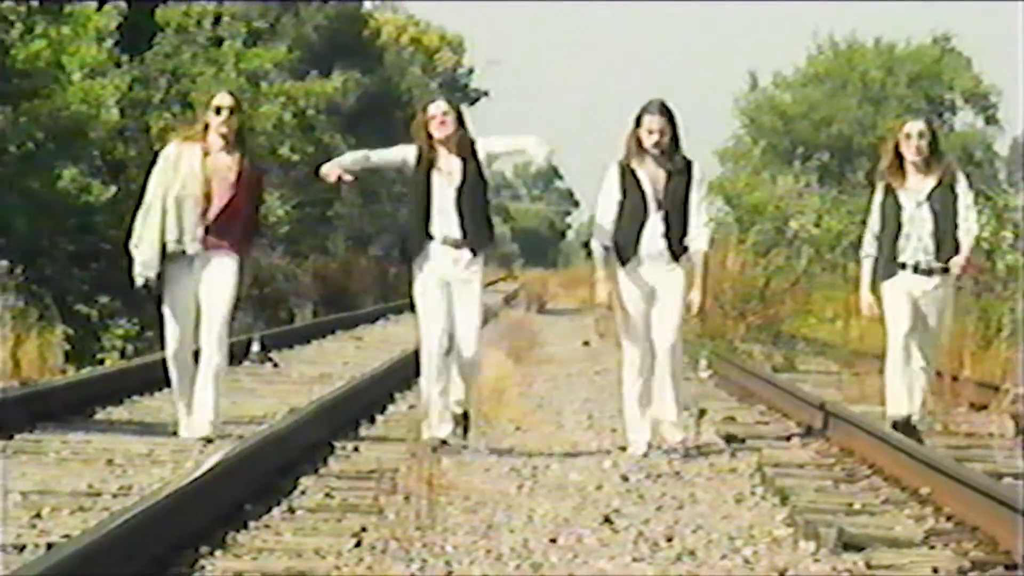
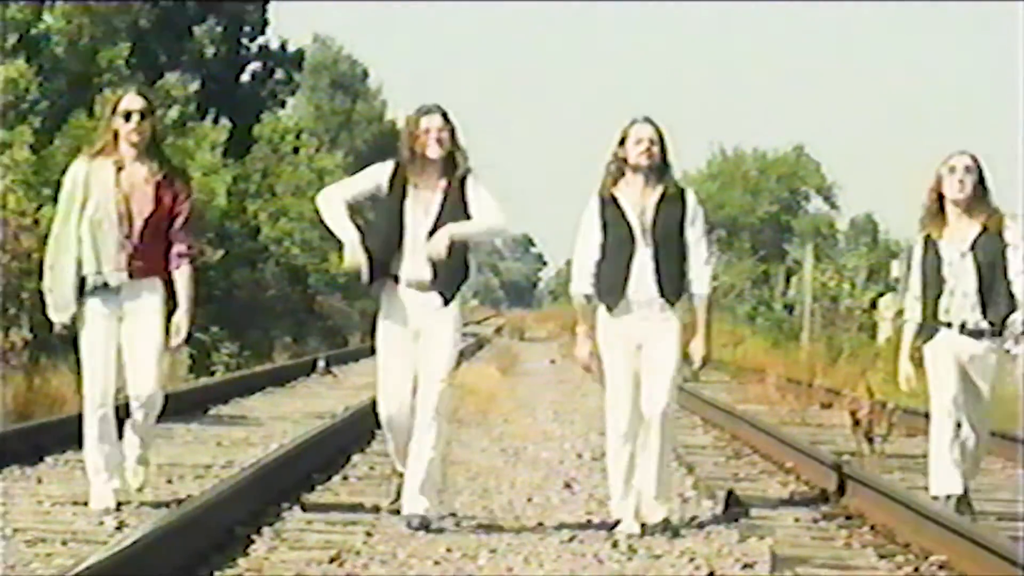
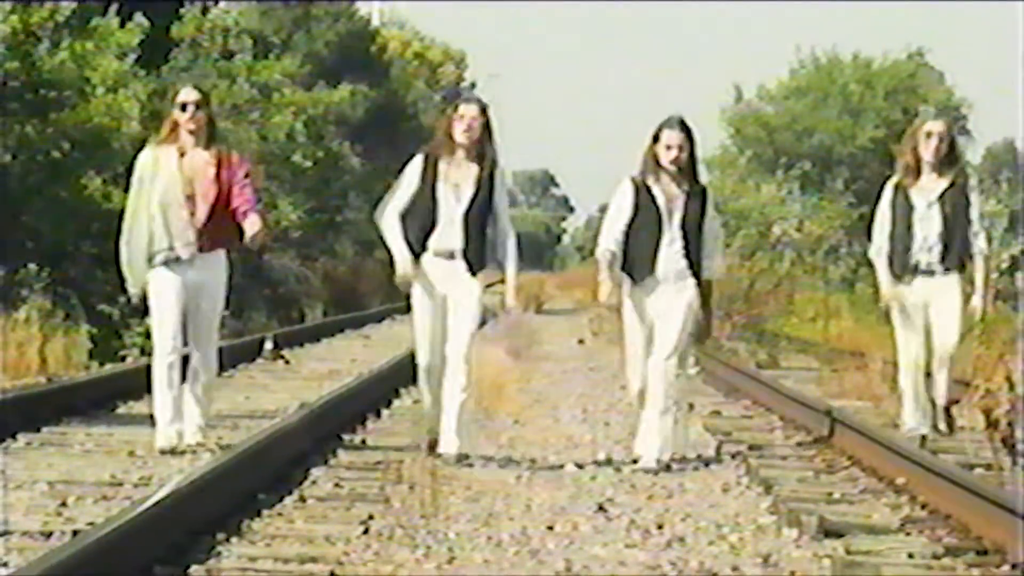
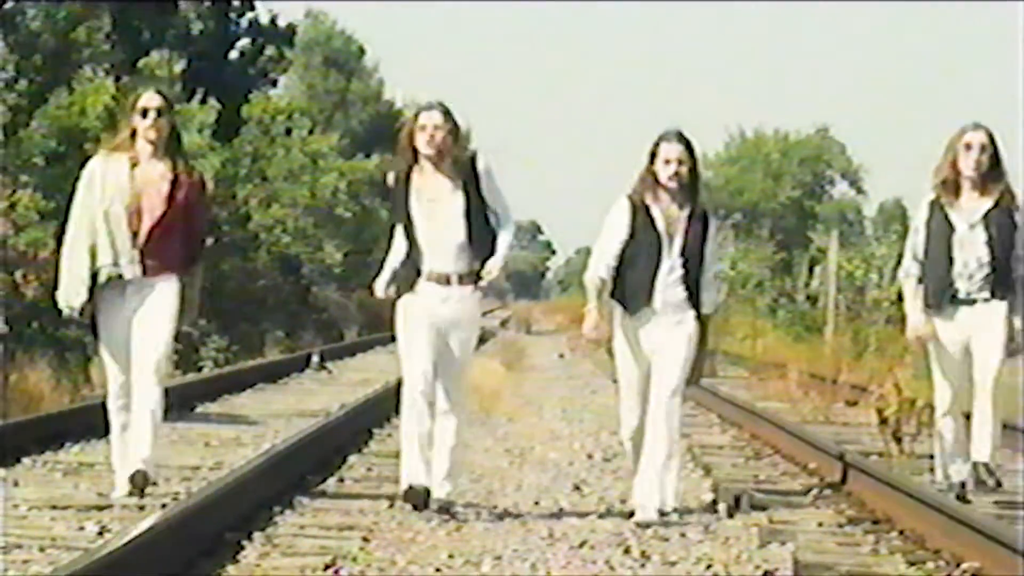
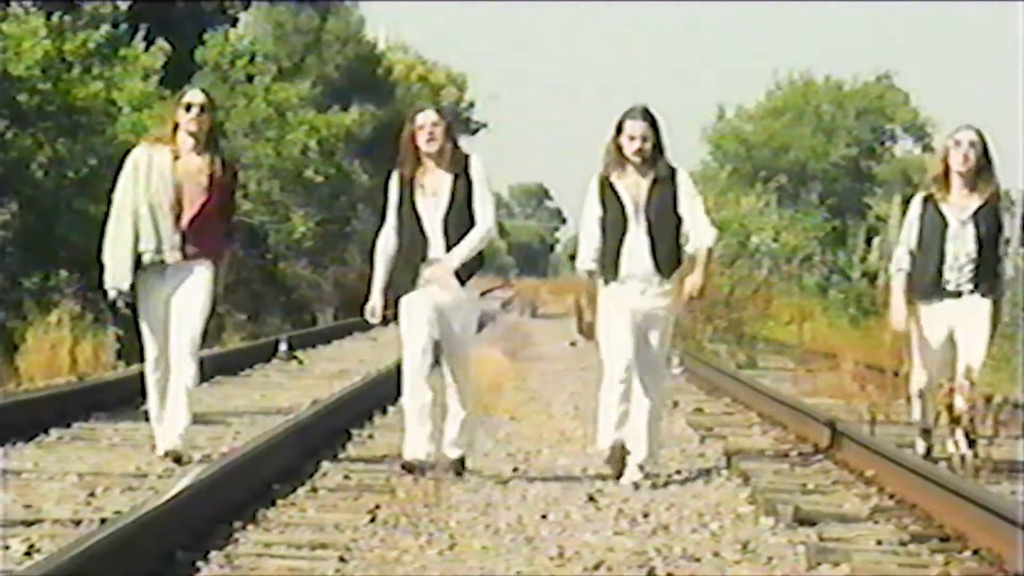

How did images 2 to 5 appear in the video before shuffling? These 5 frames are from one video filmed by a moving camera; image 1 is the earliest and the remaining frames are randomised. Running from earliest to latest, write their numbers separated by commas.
3, 5, 4, 2
